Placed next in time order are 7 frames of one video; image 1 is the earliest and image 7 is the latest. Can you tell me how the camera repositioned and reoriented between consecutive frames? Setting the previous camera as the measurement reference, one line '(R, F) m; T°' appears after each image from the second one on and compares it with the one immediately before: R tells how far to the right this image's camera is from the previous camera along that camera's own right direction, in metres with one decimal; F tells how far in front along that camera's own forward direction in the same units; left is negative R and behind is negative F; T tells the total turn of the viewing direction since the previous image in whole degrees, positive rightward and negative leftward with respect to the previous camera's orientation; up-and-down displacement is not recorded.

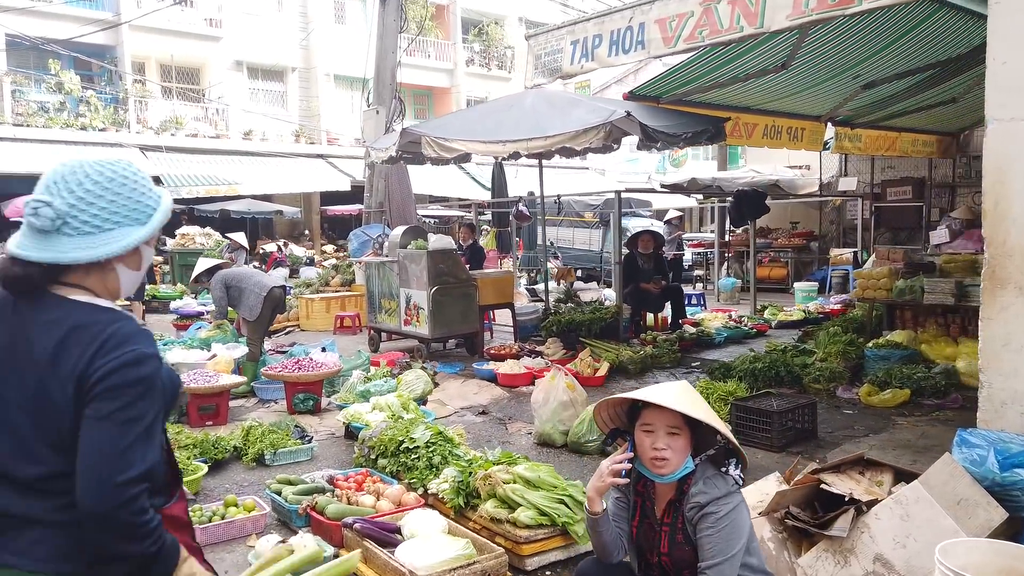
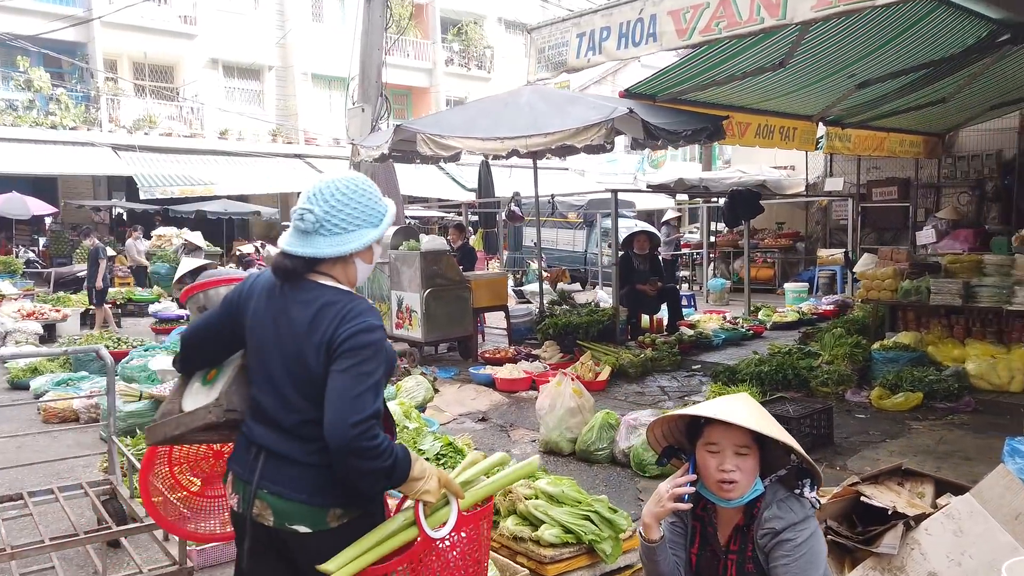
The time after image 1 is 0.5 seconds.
(-0.2, +0.2) m; +2°
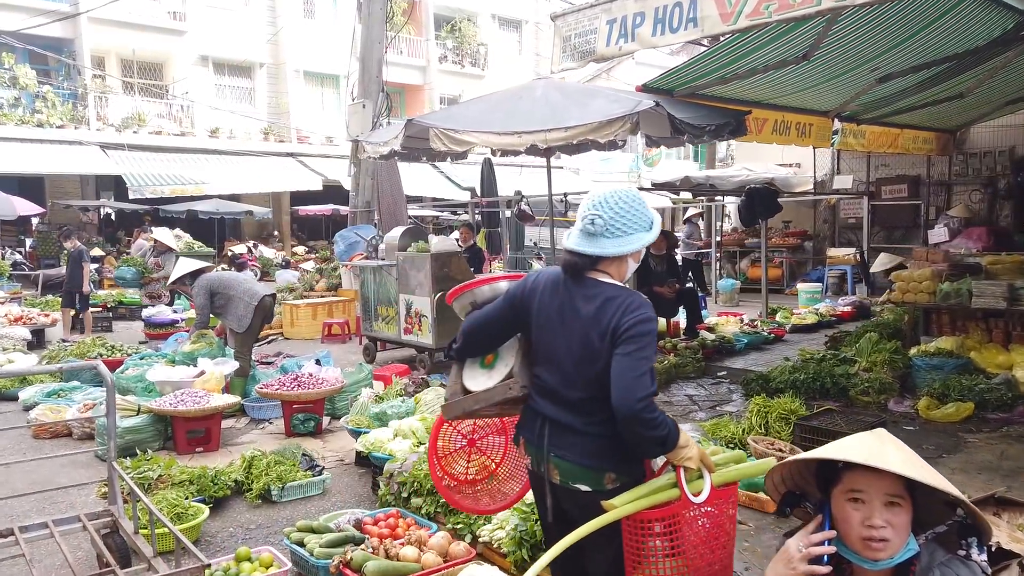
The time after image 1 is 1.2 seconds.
(-0.2, +0.4) m; +1°
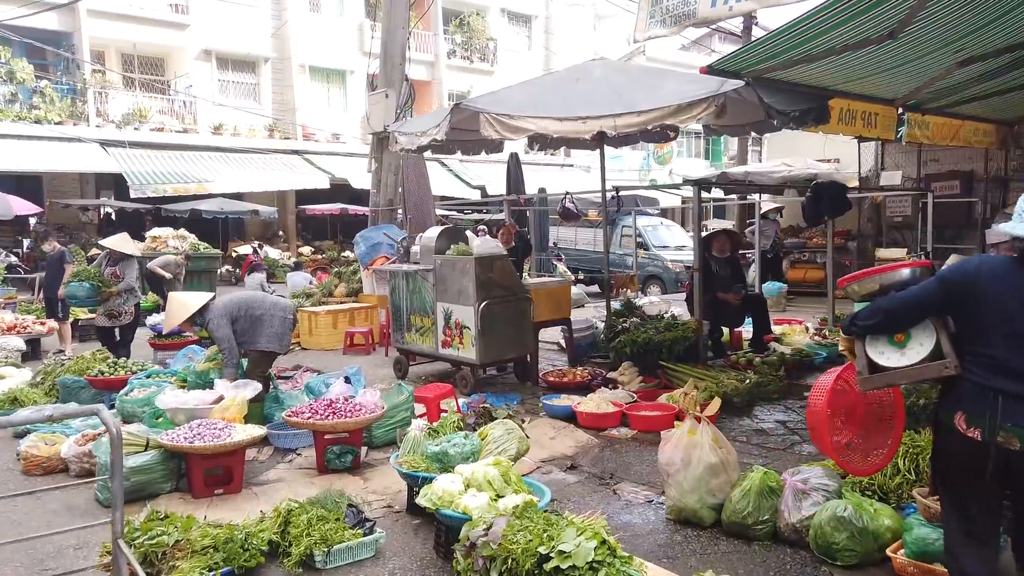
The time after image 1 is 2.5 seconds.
(-0.5, +0.9) m; 0°
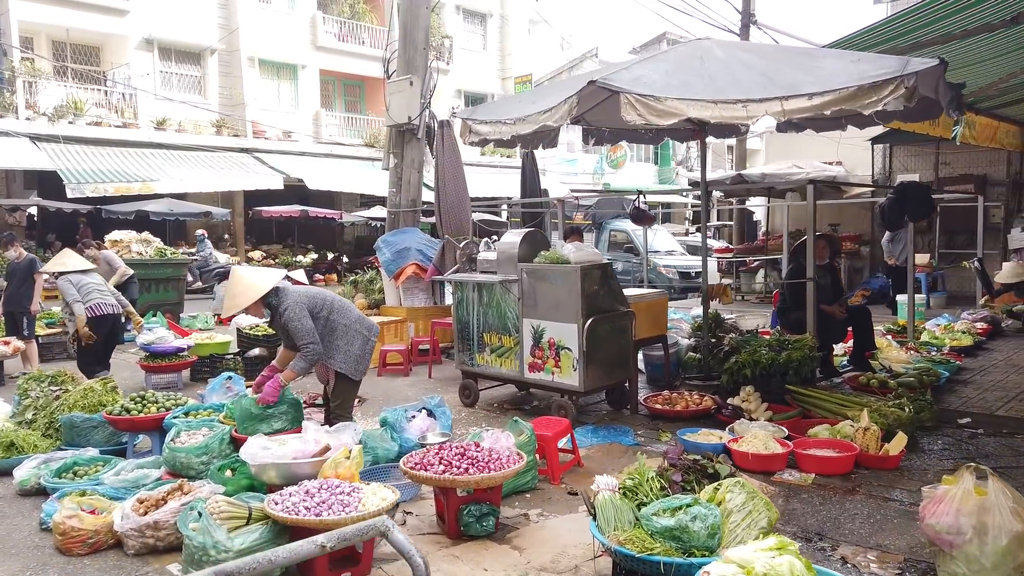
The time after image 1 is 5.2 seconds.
(-1.3, +1.0) m; +5°
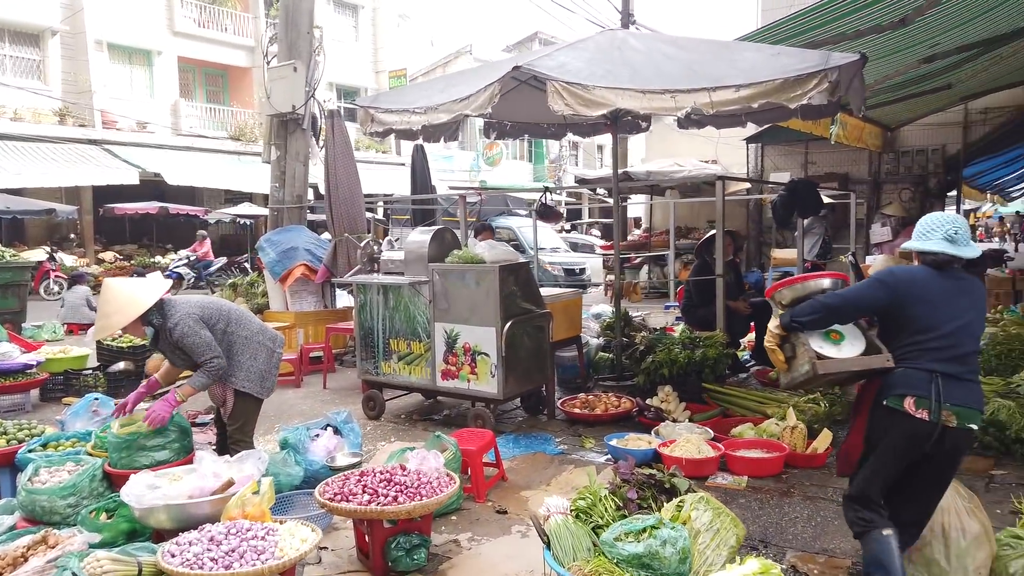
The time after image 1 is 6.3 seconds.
(-0.3, +0.4) m; +10°
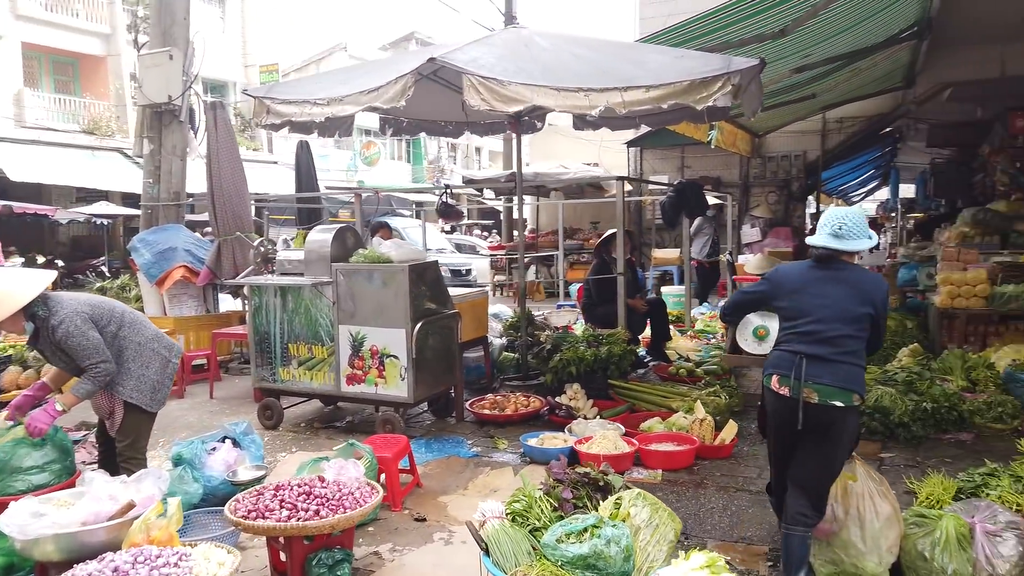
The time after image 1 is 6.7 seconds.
(-0.2, +0.1) m; +9°
